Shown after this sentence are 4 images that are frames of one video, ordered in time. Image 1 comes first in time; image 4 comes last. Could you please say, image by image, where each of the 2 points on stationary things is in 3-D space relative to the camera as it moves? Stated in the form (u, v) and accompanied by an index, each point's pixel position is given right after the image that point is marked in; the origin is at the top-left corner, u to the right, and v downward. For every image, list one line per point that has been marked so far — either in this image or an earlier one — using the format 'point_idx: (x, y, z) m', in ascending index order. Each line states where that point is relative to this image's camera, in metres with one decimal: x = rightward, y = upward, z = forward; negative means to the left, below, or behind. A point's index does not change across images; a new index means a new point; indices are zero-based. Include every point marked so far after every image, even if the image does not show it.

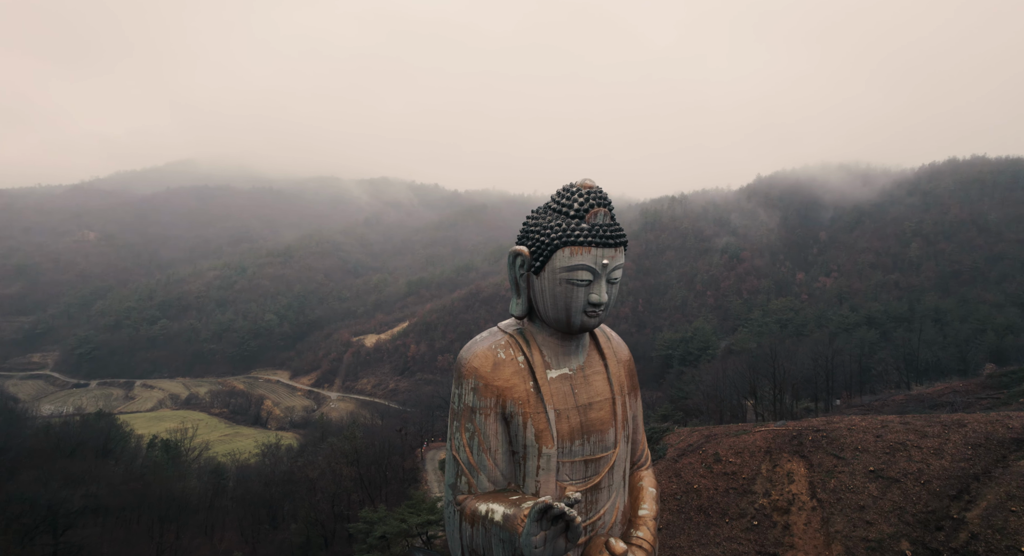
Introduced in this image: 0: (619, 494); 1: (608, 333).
0: (+2.0, -4.0, +12.3) m
1: (+1.9, -1.0, +12.6) m
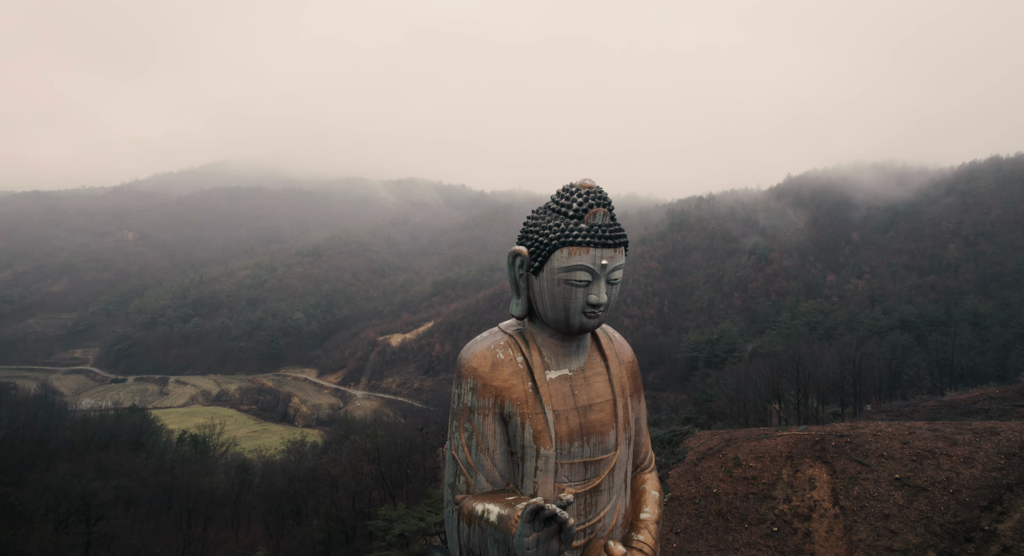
0: (+2.0, -4.1, +12.2) m
1: (+1.9, -1.1, +12.5) m
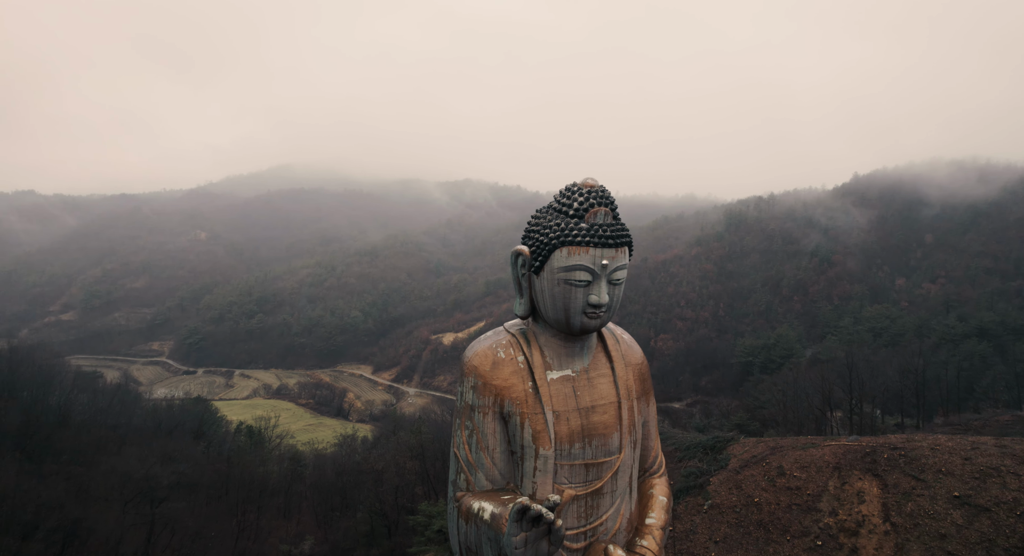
0: (+2.1, -4.1, +12.0) m
1: (+2.0, -1.1, +12.3) m
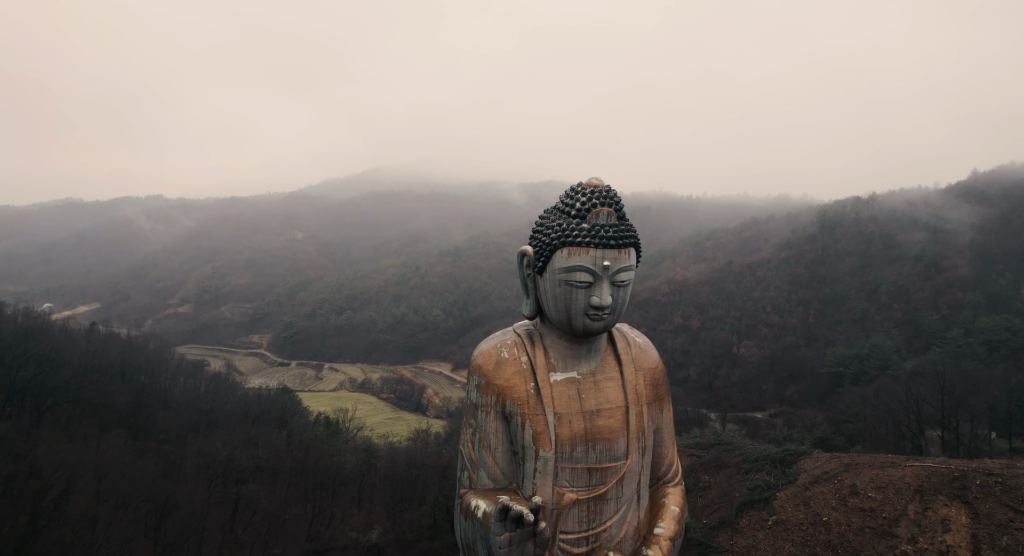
0: (+2.1, -4.1, +11.7) m
1: (+2.1, -1.1, +12.1) m
